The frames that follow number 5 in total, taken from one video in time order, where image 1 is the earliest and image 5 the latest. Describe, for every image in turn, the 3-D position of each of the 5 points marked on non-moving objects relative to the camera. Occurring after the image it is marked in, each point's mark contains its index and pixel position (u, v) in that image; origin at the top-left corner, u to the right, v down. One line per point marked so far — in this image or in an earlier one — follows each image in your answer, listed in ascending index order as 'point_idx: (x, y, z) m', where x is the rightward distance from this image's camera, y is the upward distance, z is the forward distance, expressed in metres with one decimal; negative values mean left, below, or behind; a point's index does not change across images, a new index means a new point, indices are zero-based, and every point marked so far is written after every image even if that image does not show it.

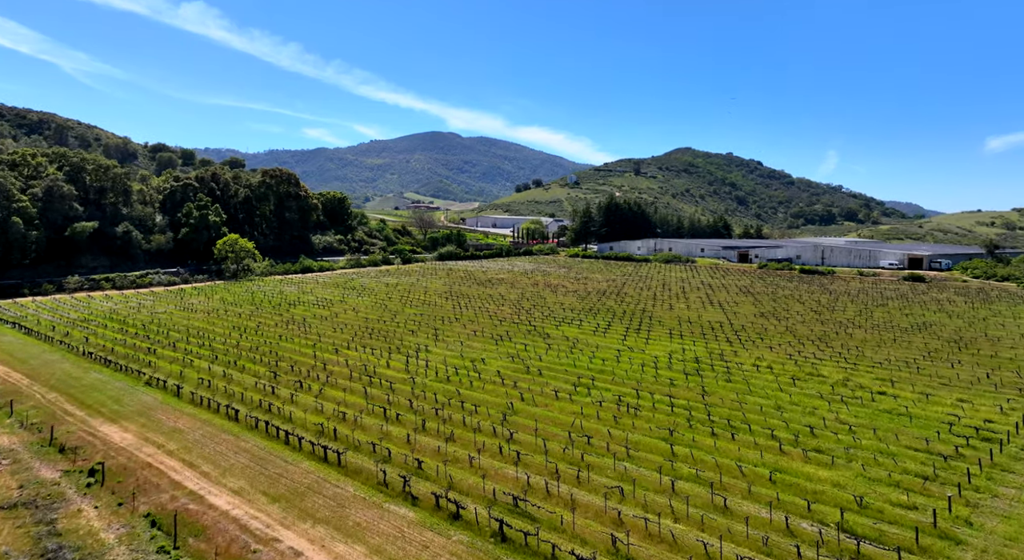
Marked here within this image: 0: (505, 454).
0: (-0.2, -5.3, +18.6) m
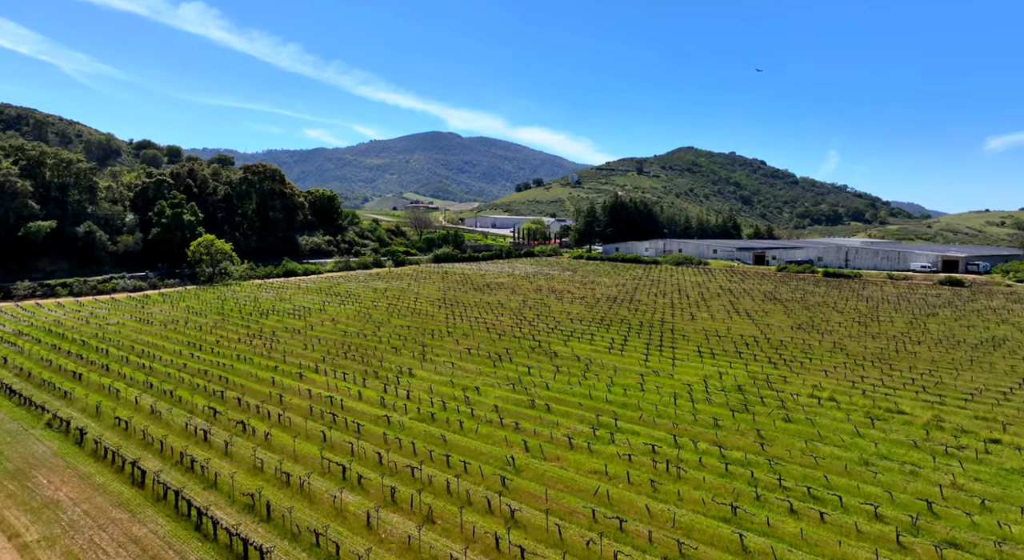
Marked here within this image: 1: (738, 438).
0: (-0.2, -5.7, +13.0) m
1: (+7.1, -4.9, +19.2) m
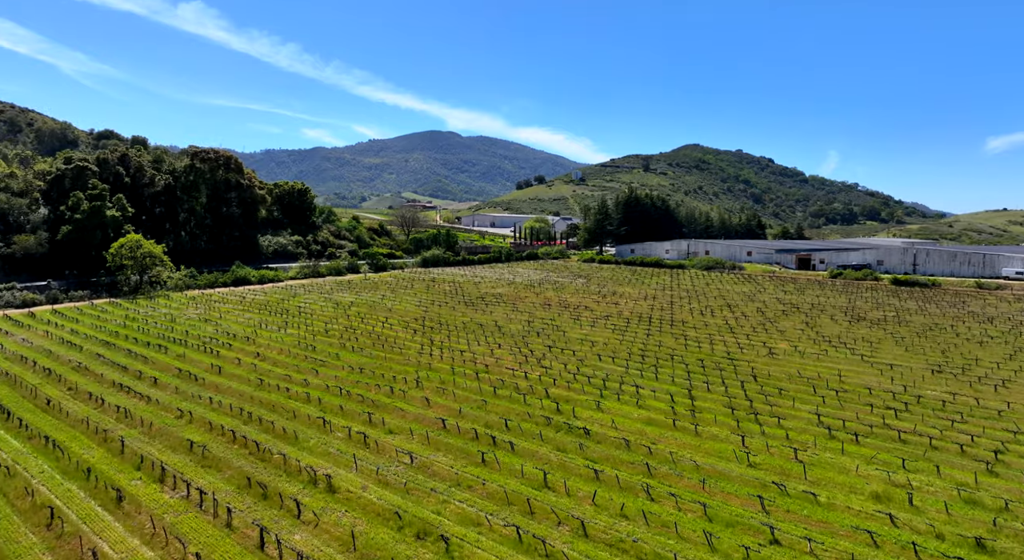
0: (-0.1, -6.5, +0.5) m
1: (+7.1, -5.8, +6.7) m
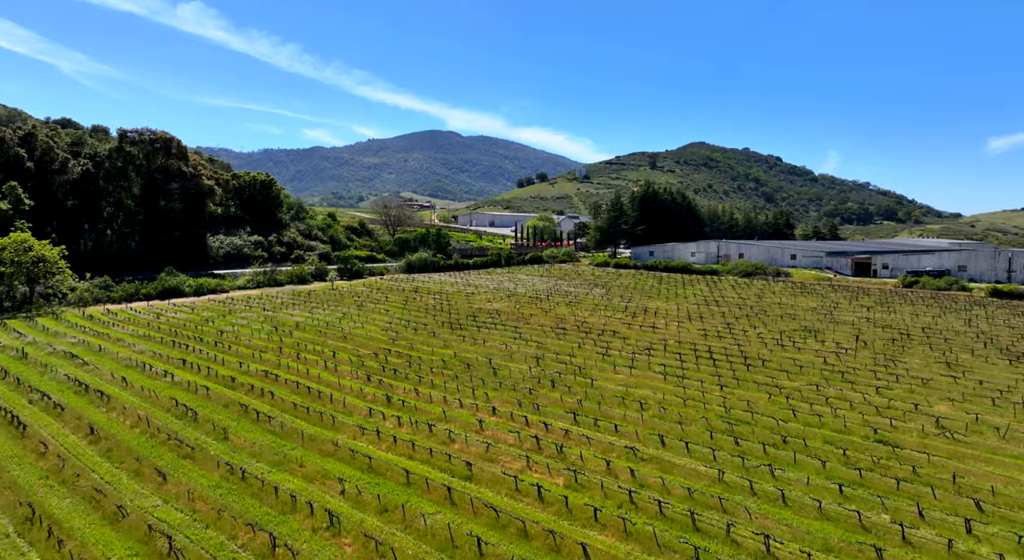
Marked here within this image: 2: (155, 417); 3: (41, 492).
0: (-0.1, -7.3, -11.2) m
1: (+7.2, -6.5, -5.1) m
2: (-11.3, -4.1, +19.6) m
3: (-10.8, -4.7, +14.3) m
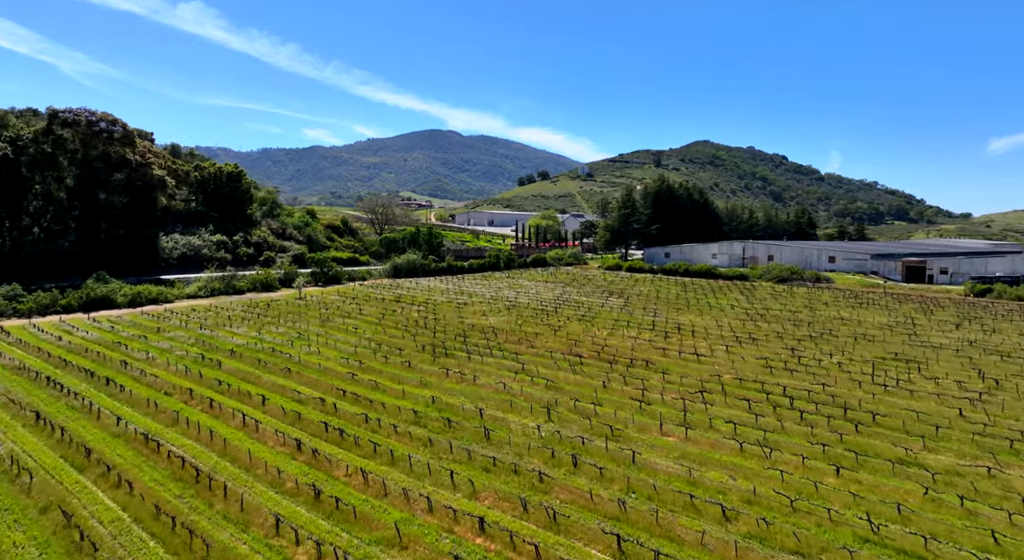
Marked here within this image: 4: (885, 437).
0: (-0.1, -7.8, -19.1) m
1: (+7.1, -7.0, -13.0) m
2: (-11.3, -4.6, +11.7) m
3: (-10.8, -5.2, +6.4) m
4: (+10.2, -4.1, +16.1) m
